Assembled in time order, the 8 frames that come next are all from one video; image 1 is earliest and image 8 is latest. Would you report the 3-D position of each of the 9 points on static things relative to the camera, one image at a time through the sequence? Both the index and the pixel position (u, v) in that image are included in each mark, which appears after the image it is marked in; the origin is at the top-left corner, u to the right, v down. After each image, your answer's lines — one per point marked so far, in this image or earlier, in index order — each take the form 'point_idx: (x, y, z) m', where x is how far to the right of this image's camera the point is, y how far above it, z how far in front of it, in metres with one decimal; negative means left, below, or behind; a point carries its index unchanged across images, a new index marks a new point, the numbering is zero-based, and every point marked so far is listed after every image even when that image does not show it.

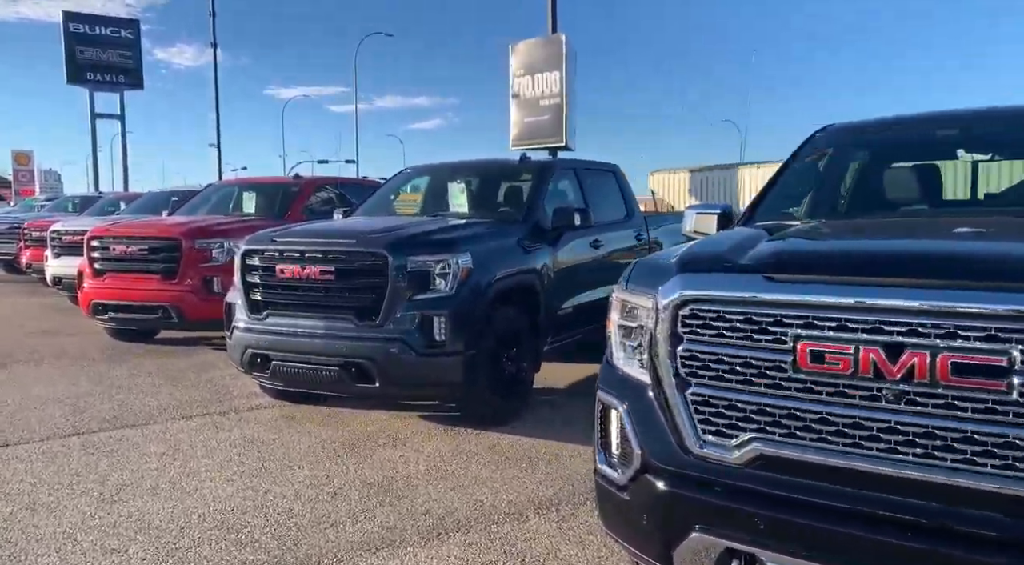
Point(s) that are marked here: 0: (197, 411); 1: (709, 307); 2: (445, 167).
0: (-2.4, -1.0, +5.6) m
1: (+0.6, -0.1, +2.1) m
2: (-0.6, +1.1, +6.8) m
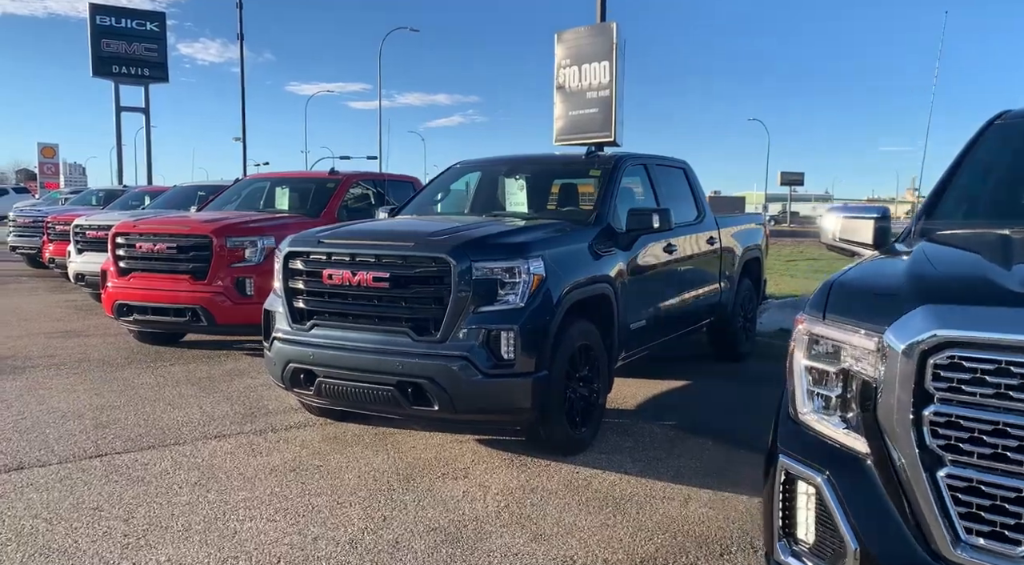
0: (-1.9, -1.0, +5.1) m
1: (+1.0, -0.2, +1.5) m
2: (-0.1, +1.0, +6.2) m
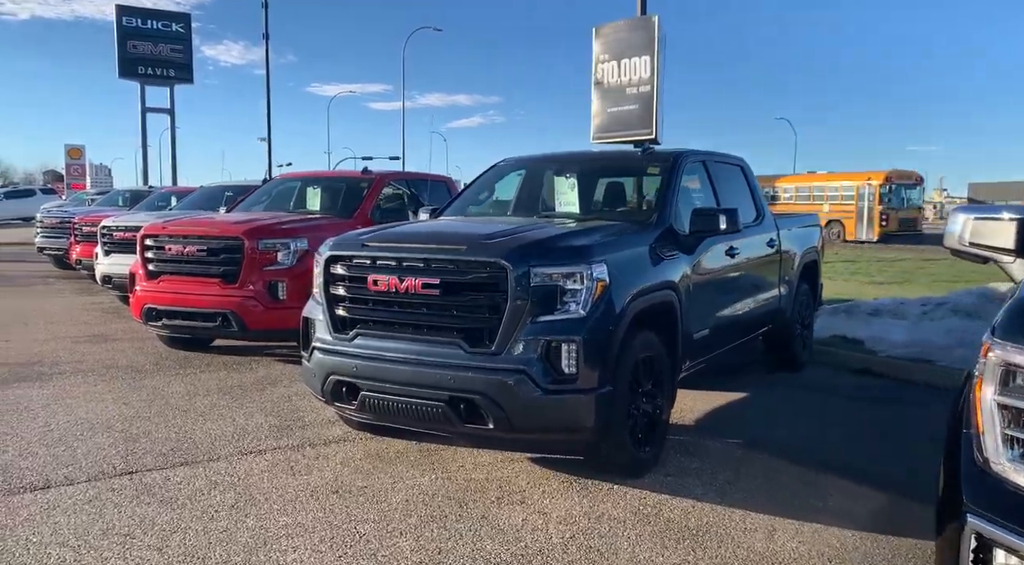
0: (-1.6, -1.0, +4.8) m
1: (+1.2, -0.2, +1.1) m
2: (+0.3, +1.0, +5.9) m
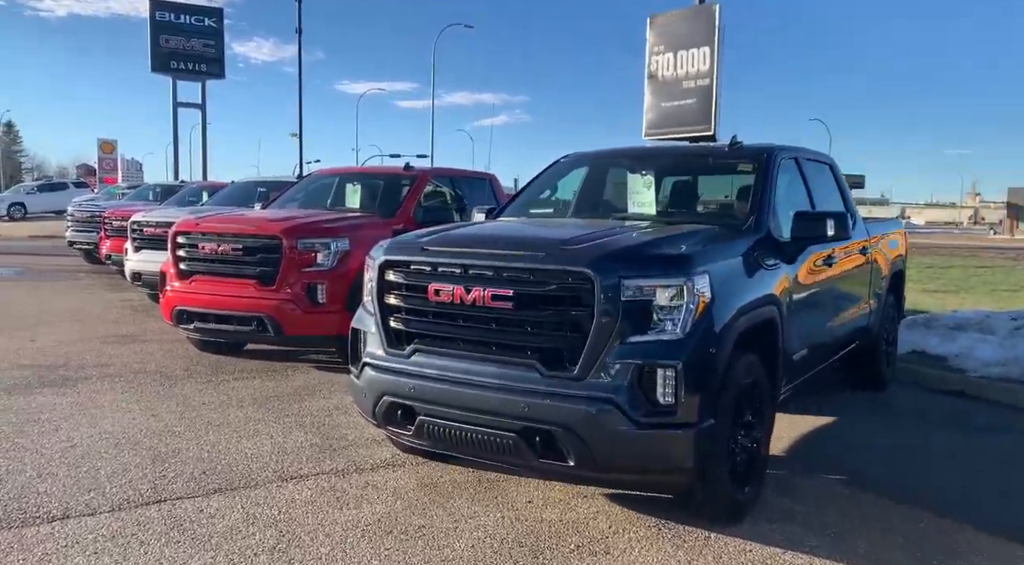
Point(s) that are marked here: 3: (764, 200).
0: (-1.2, -1.1, +4.3) m
1: (+1.5, -0.3, +0.5) m
2: (+0.7, +0.9, +5.4) m
3: (+1.5, +0.5, +4.2) m
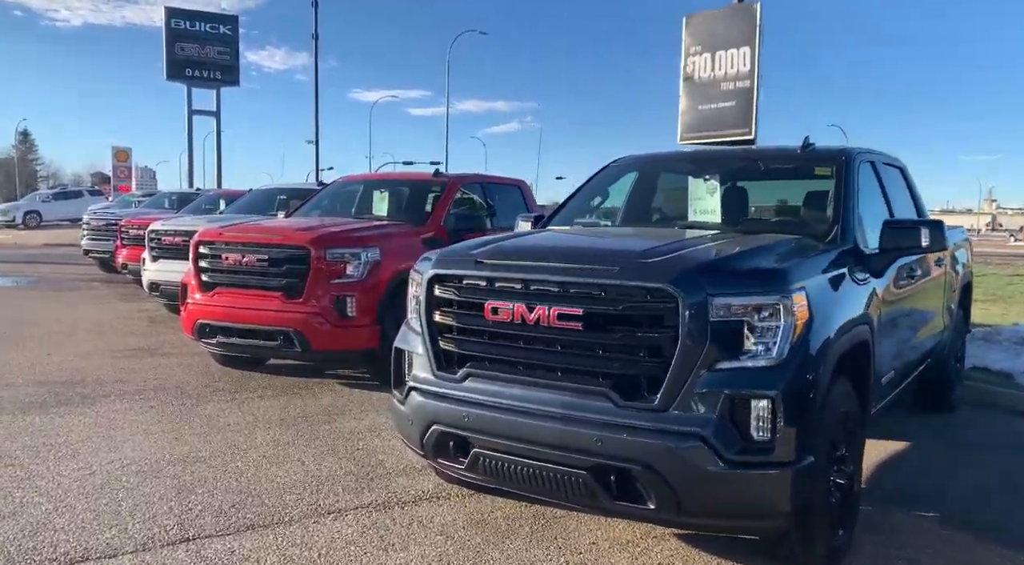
0: (-0.9, -1.2, +3.9) m
1: (+1.8, -0.3, +0.2) m
2: (+1.1, +0.8, +5.0) m
3: (+1.8, +0.4, +3.9) m
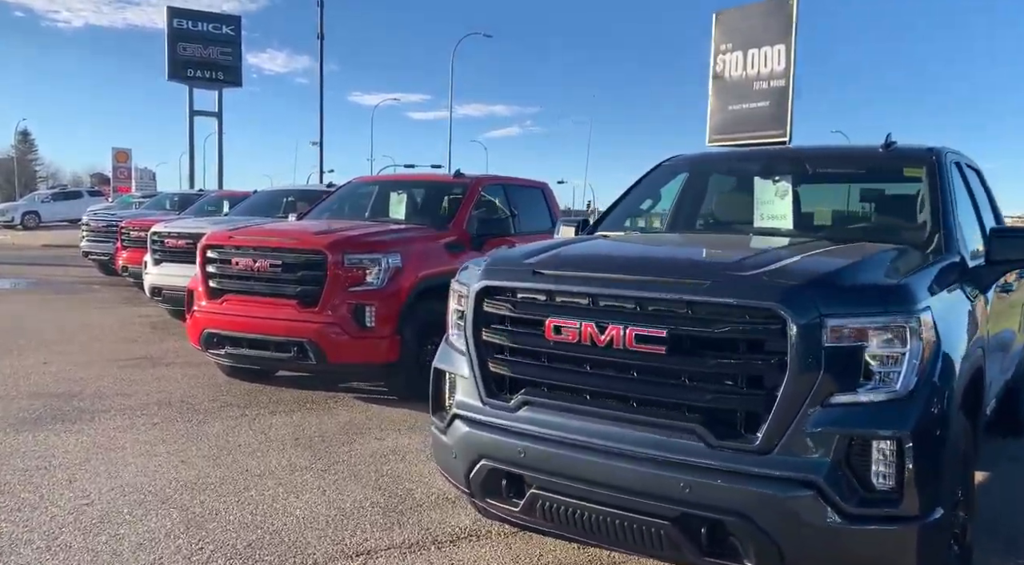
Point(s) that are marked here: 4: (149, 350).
0: (-0.6, -1.2, +3.5) m
1: (+2.0, -0.4, -0.3) m
2: (+1.3, +0.8, +4.6) m
3: (+2.0, +0.3, +3.4) m
4: (-4.1, -0.7, +8.2) m
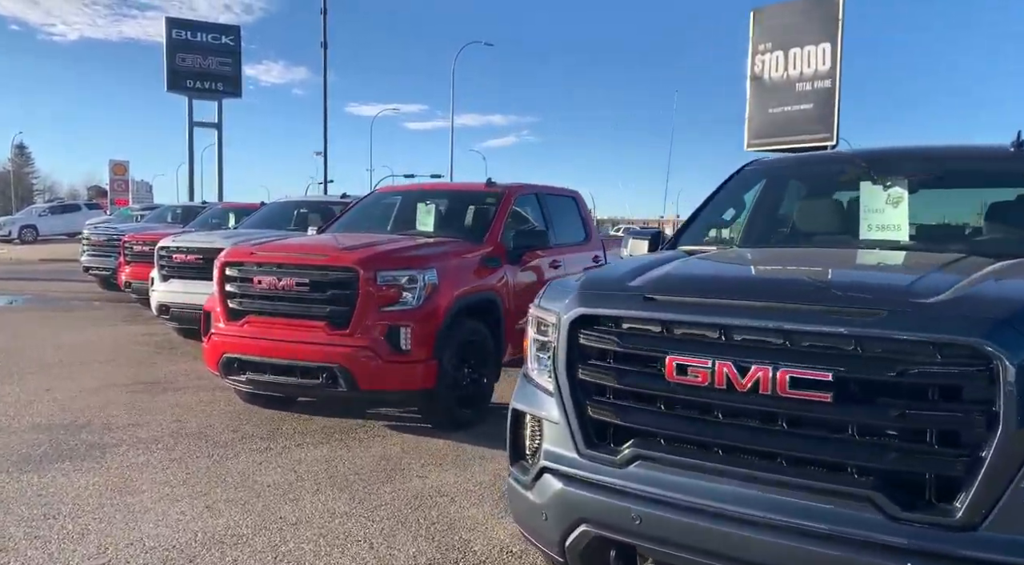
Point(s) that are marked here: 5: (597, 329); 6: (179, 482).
0: (-0.3, -1.3, +3.0) m
1: (+2.4, -0.4, -0.8) m
2: (+1.7, +0.7, +4.1) m
3: (+2.4, +0.2, +3.0) m
4: (-3.7, -0.9, +7.7) m
5: (+0.3, -0.2, +2.6) m
6: (-2.0, -1.2, +4.5) m
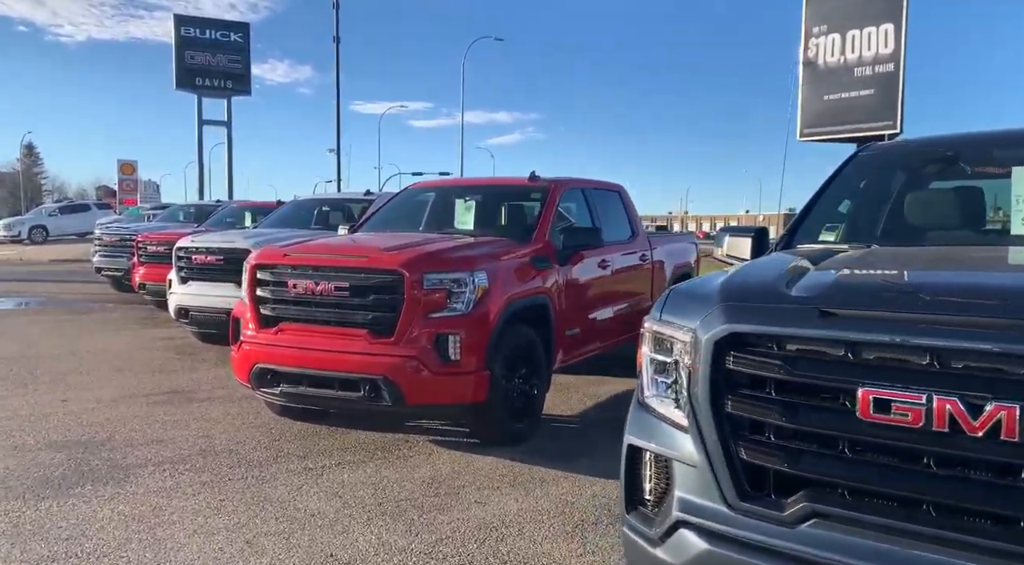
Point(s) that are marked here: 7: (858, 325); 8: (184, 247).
0: (+0.1, -1.4, +2.5) m
1: (+2.7, -0.4, -1.3) m
2: (+2.0, +0.6, +3.6) m
3: (+2.7, +0.2, +2.4) m
4: (-3.3, -1.0, +7.3) m
5: (+0.7, -0.2, +2.1) m
6: (-1.6, -1.2, +4.0) m
7: (+0.9, -0.1, +1.9) m
8: (-3.7, +0.4, +8.4) m
